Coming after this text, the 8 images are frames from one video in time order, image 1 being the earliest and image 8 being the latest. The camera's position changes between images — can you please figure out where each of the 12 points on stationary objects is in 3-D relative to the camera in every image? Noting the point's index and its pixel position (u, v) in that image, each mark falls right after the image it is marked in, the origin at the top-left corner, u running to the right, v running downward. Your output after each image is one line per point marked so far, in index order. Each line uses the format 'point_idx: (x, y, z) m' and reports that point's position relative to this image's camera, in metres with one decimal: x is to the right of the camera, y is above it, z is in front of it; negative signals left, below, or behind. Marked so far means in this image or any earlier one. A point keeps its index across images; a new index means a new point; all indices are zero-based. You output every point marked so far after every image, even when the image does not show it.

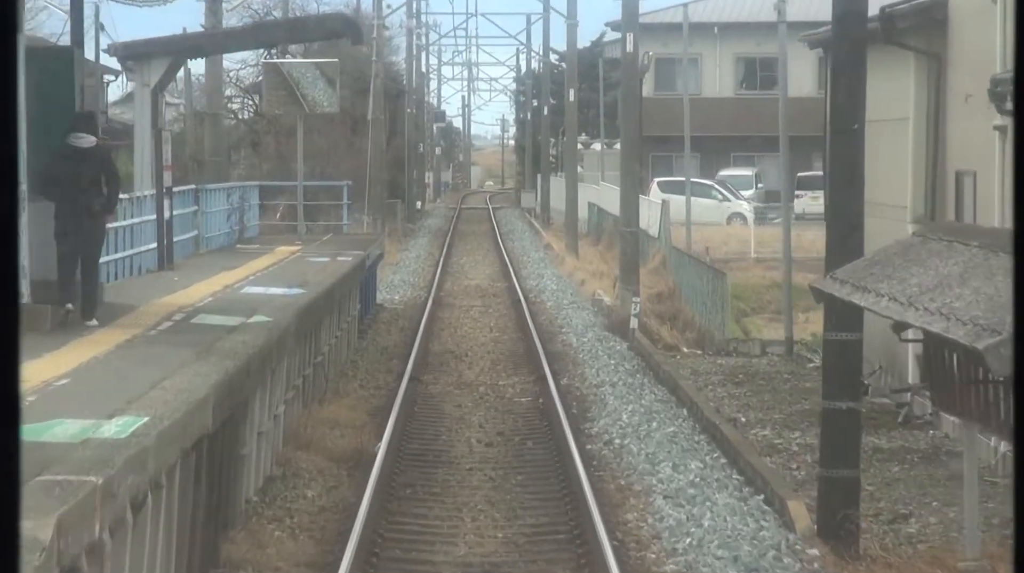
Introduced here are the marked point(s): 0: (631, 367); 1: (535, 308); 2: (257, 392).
0: (+1.2, -0.8, +13.5) m
1: (+0.3, -0.3, +18.4) m
2: (-1.4, -0.6, +7.6) m
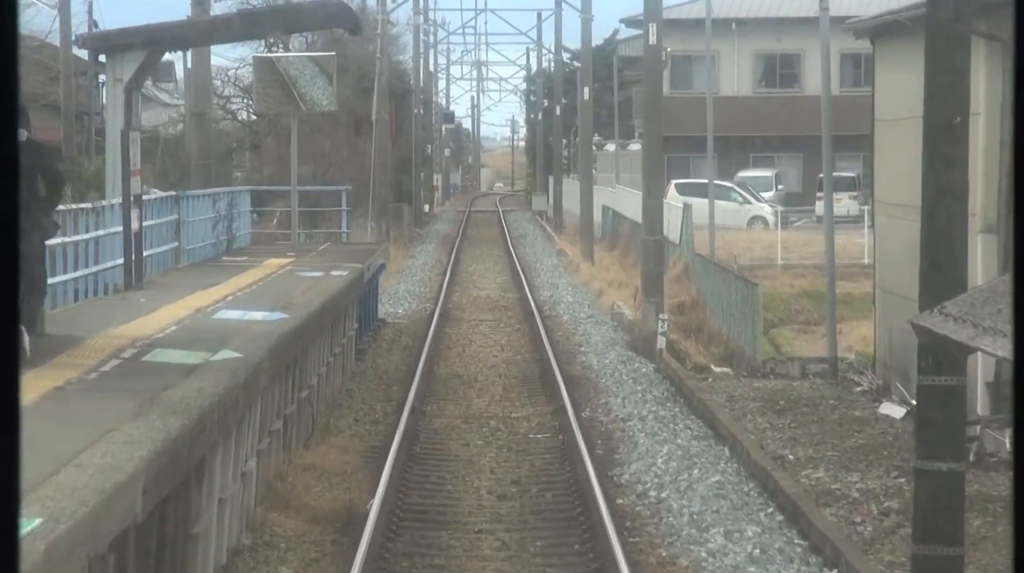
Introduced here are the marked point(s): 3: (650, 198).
0: (+1.3, -1.0, +12.0) m
1: (+0.5, -0.5, +17.0) m
2: (-1.3, -0.7, +6.2) m
3: (+1.7, +1.1, +16.6) m
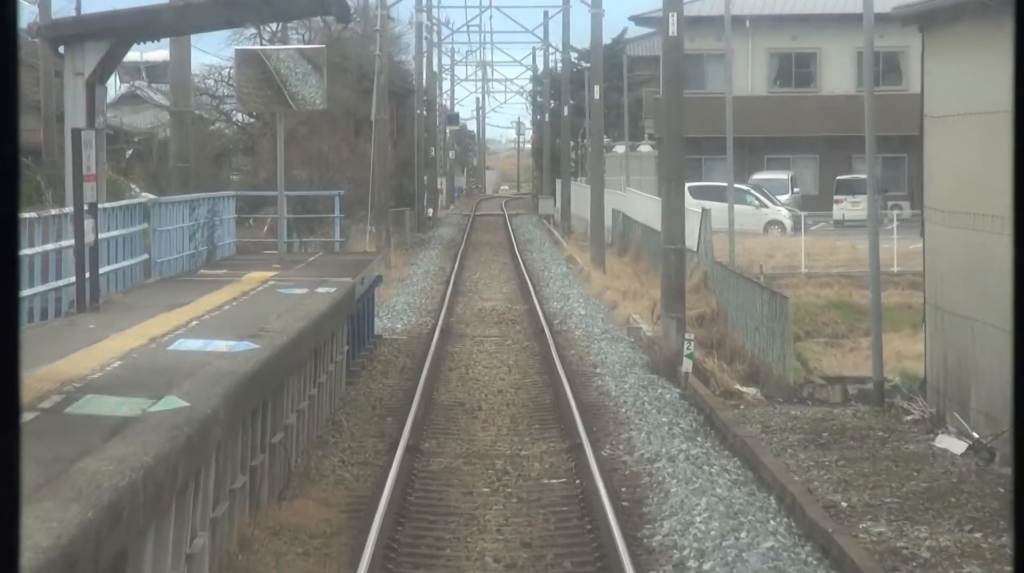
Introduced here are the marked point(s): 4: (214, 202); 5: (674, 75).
0: (+1.4, -1.1, +10.6) m
1: (+0.6, -0.6, +15.6) m
2: (-1.3, -0.9, +4.8) m
3: (+1.8, +0.9, +15.2) m
4: (-3.3, +0.9, +14.9) m
5: (+1.8, +2.3, +15.2) m
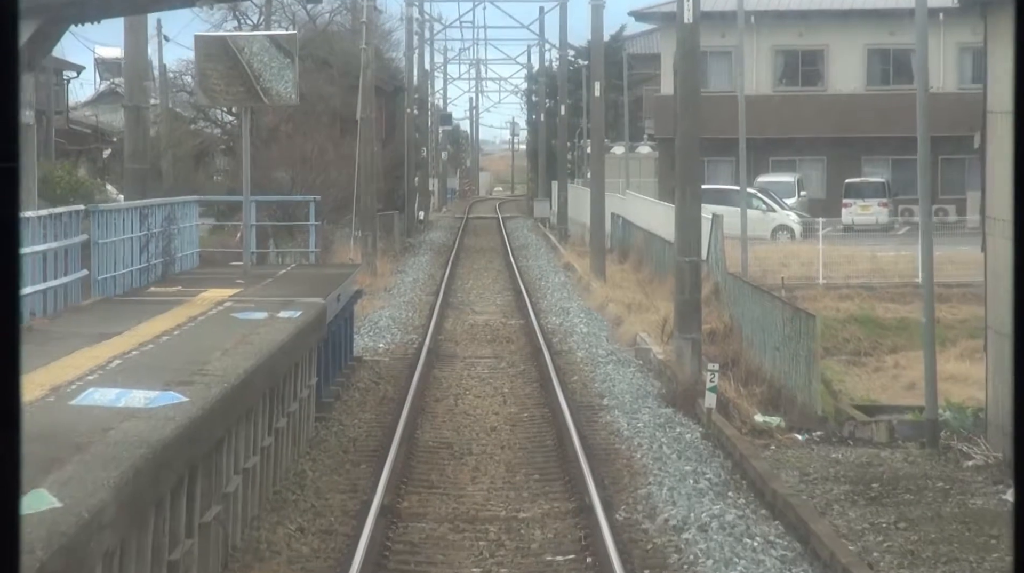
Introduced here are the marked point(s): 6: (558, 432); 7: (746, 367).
0: (+1.4, -1.3, +9.0) m
1: (+0.5, -0.8, +14.0) m
2: (-1.3, -1.0, +3.1) m
3: (+1.7, +0.7, +13.5) m
4: (-3.3, +0.8, +13.2) m
5: (+1.8, +2.1, +13.6) m
6: (+0.3, -1.1, +10.5) m
7: (+2.9, -1.0, +17.0) m
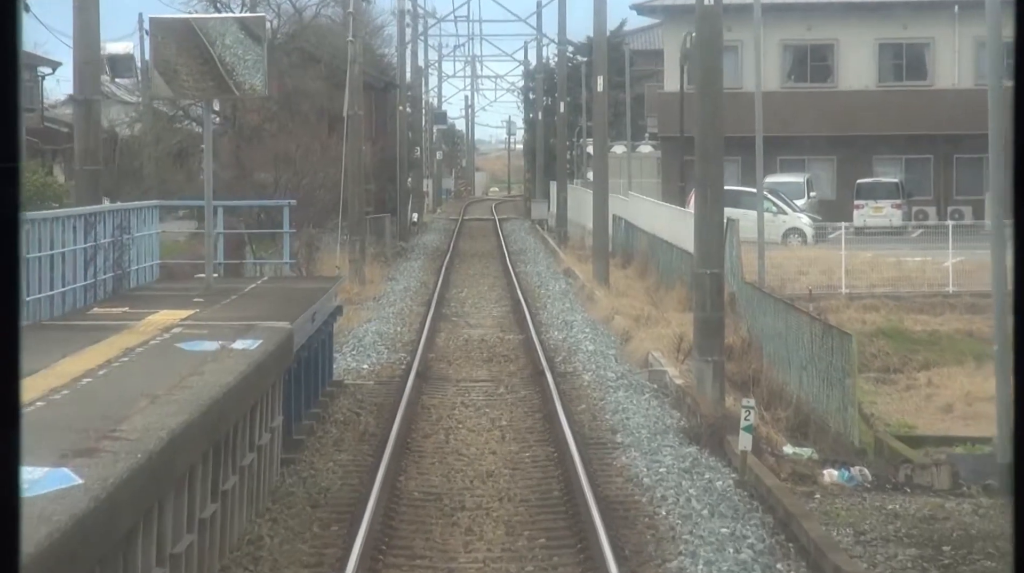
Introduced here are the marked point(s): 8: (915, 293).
0: (+1.4, -1.4, +7.4) m
1: (+0.5, -0.9, +12.4) m
2: (-1.3, -1.2, +1.5) m
3: (+1.7, +0.6, +12.0) m
4: (-3.3, +0.6, +11.6) m
5: (+1.7, +2.0, +12.0) m
6: (+0.3, -1.3, +9.0) m
7: (+2.9, -1.2, +15.4) m
8: (+5.8, -0.1, +19.5) m
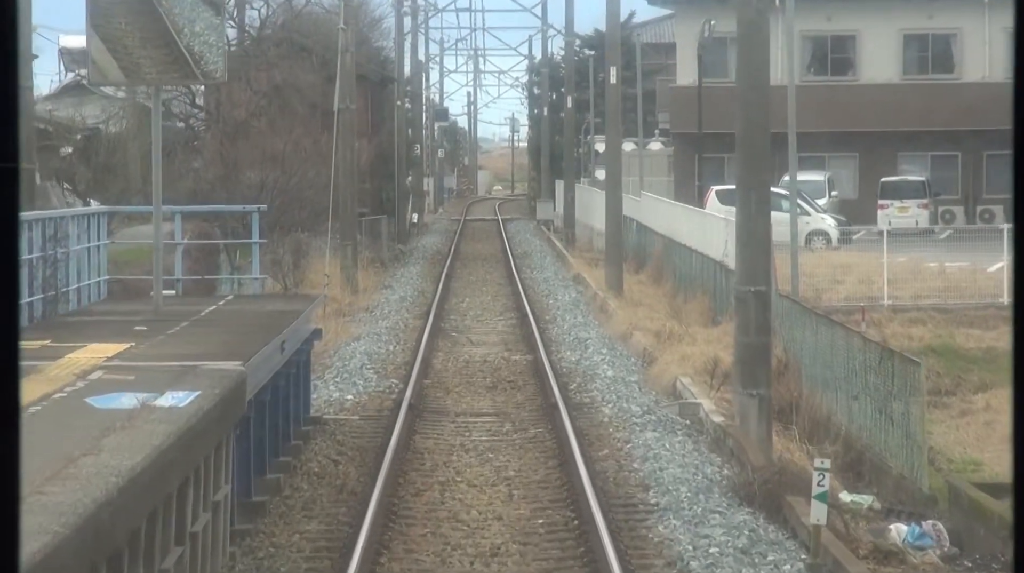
0: (+1.4, -1.6, +5.6) m
1: (+0.6, -1.1, +10.5) m
2: (-1.2, -1.4, -0.3) m
3: (+1.8, +0.4, +10.1) m
4: (-3.3, +0.5, +9.8) m
5: (+1.8, +1.9, +10.1) m
6: (+0.4, -1.4, +7.1) m
7: (+3.0, -1.3, +13.6) m
8: (+5.9, -0.2, +17.6) m
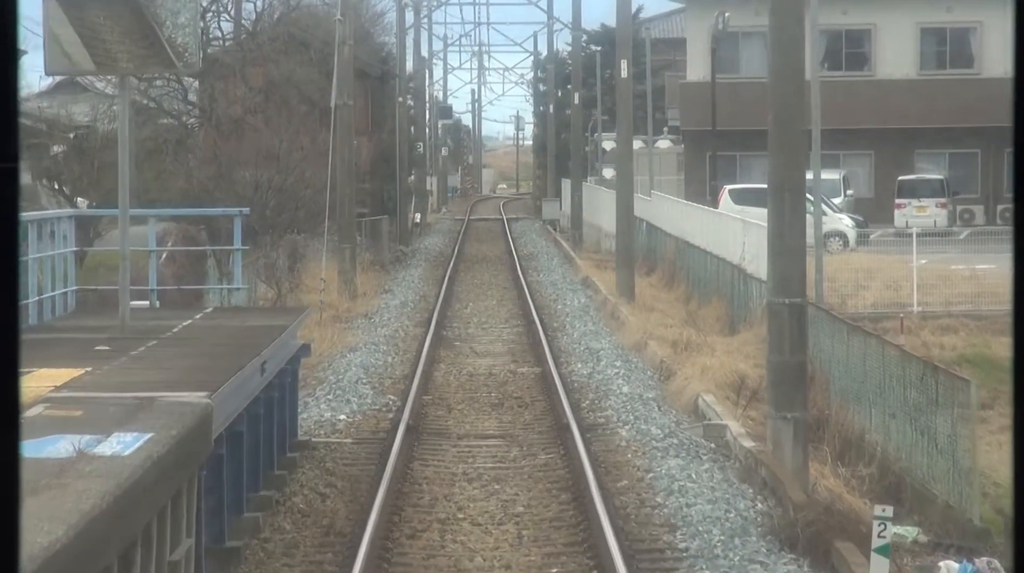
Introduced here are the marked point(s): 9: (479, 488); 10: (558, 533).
0: (+1.5, -1.7, +4.6) m
1: (+0.6, -1.2, +9.5) m
2: (-1.2, -1.5, -1.3) m
3: (+1.8, +0.4, +9.1) m
4: (-3.2, +0.4, +8.8) m
5: (+1.9, +1.8, +9.1) m
6: (+0.5, -1.5, +6.1) m
7: (+3.0, -1.4, +12.6) m
8: (+5.9, -0.3, +16.6) m
9: (-0.2, -1.3, +8.7) m
10: (+0.2, -1.4, +7.7) m
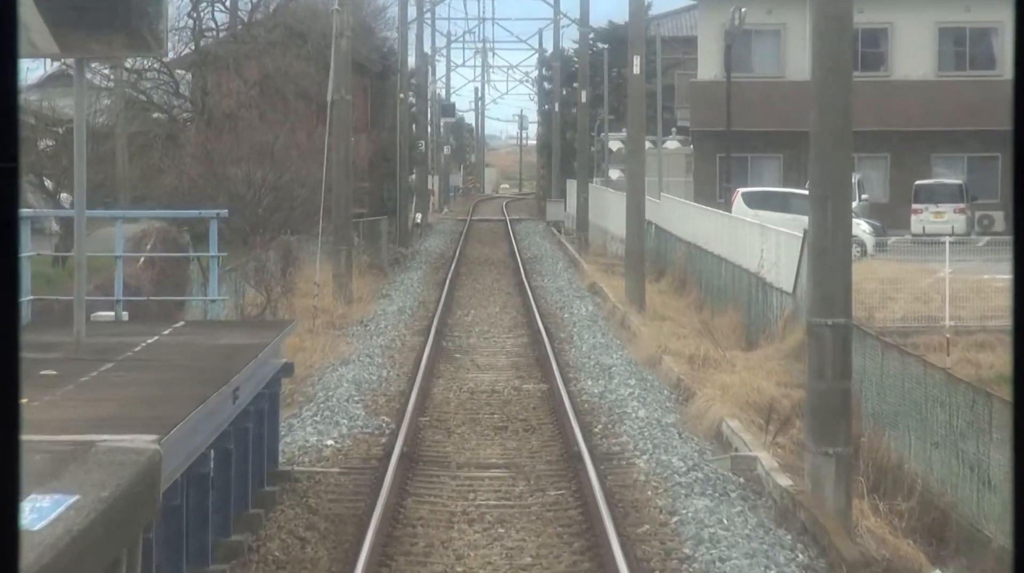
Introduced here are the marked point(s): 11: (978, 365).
0: (+1.5, -1.8, +3.5) m
1: (+0.7, -1.3, +8.5) m
2: (-1.2, -1.5, -2.3) m
3: (+1.9, +0.2, +8.1) m
4: (-3.2, +0.3, +7.8) m
5: (+1.9, +1.7, +8.1) m
6: (+0.5, -1.6, +5.1) m
7: (+3.1, -1.5, +11.5) m
8: (+6.0, -0.4, +15.5) m
9: (-0.2, -1.4, +7.7) m
10: (+0.3, -1.5, +6.7) m
11: (+4.9, -0.8, +14.4) m
